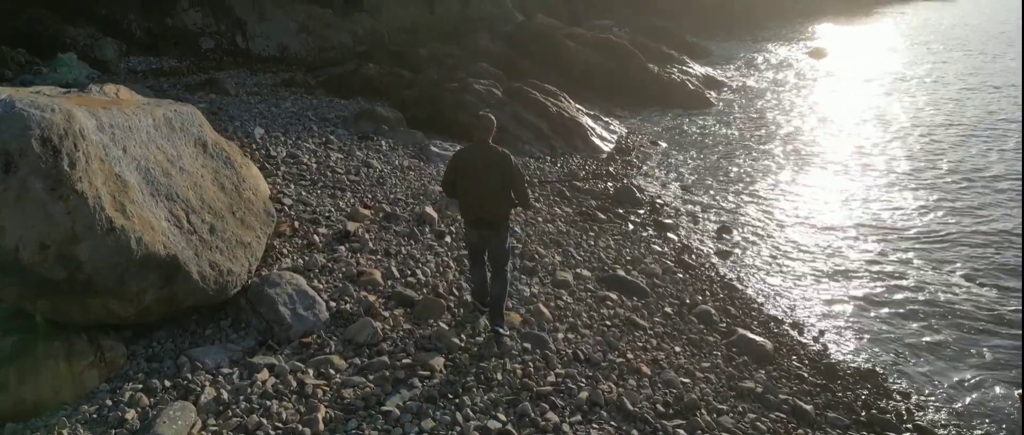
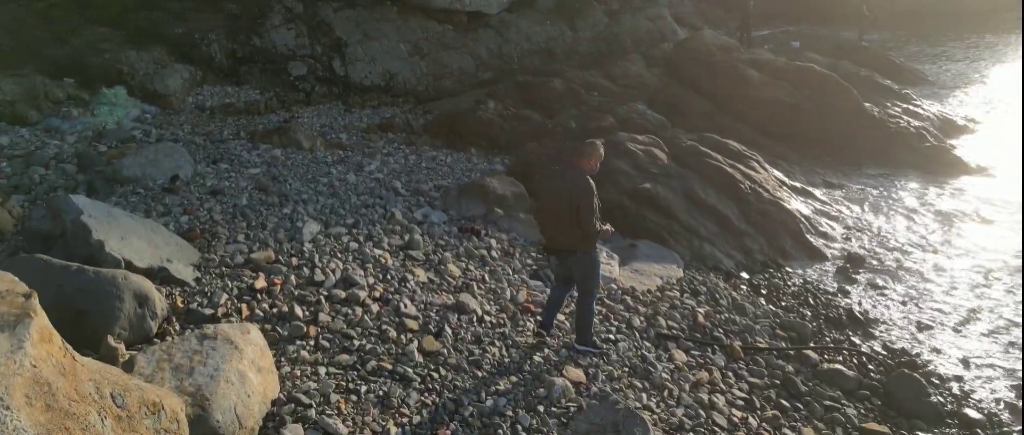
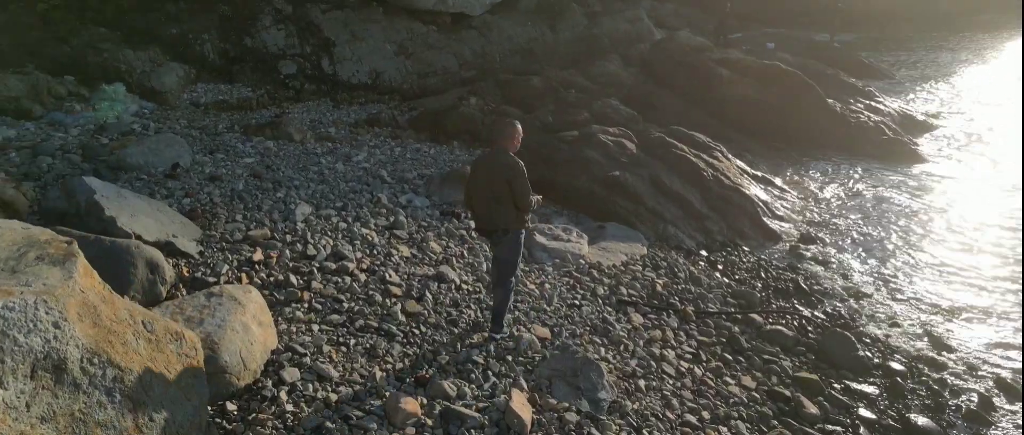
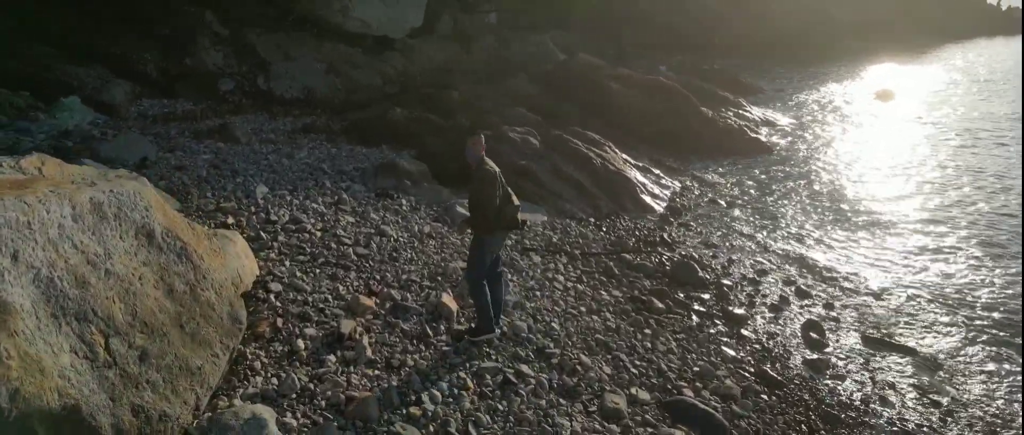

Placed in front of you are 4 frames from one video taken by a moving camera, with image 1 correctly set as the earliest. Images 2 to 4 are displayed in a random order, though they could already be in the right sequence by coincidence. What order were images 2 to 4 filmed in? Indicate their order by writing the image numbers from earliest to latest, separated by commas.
4, 3, 2
